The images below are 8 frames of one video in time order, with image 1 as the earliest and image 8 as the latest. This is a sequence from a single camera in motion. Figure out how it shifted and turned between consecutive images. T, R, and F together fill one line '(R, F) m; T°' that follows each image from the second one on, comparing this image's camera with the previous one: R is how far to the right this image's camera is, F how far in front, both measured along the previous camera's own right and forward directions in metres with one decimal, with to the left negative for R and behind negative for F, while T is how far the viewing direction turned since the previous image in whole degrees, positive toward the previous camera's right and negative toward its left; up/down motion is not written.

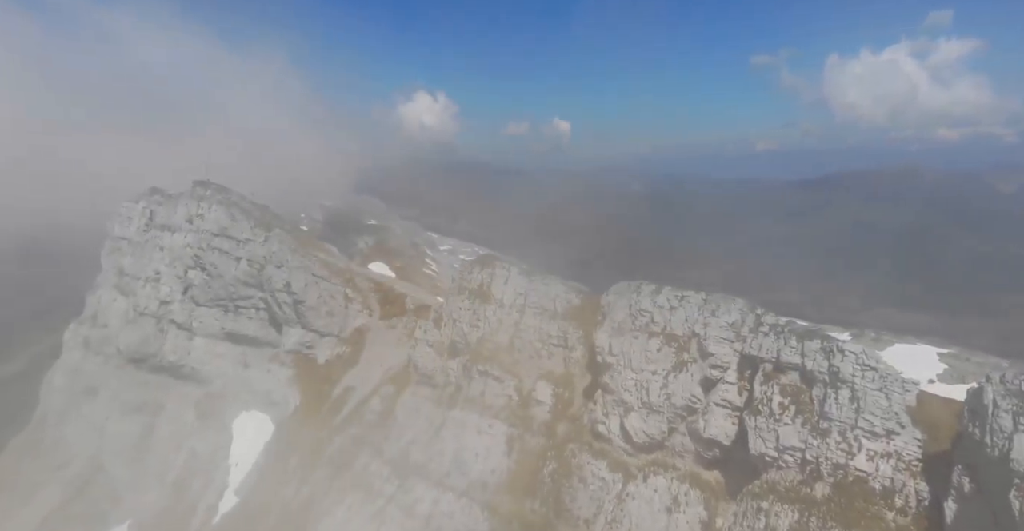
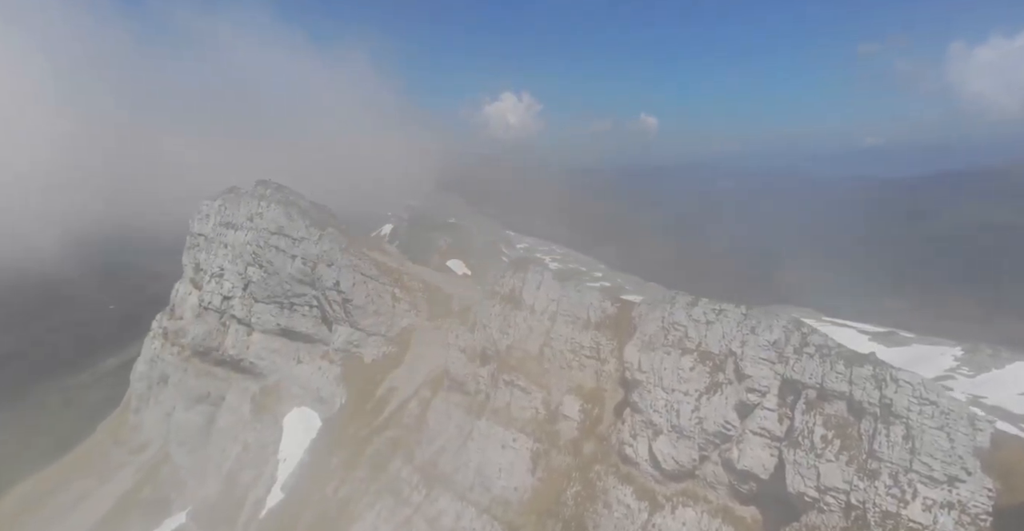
(+4.3, +2.8) m; -8°
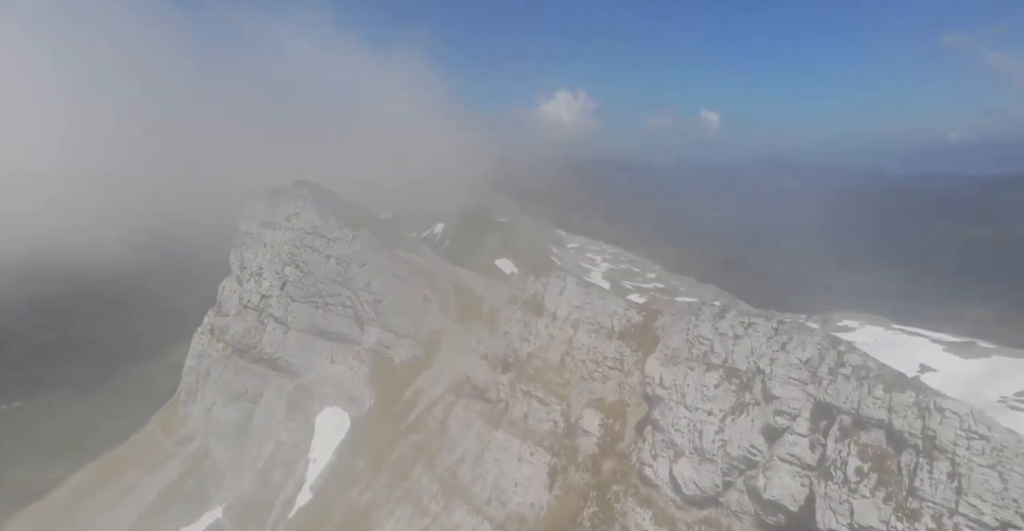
(+2.7, +2.1) m; -5°
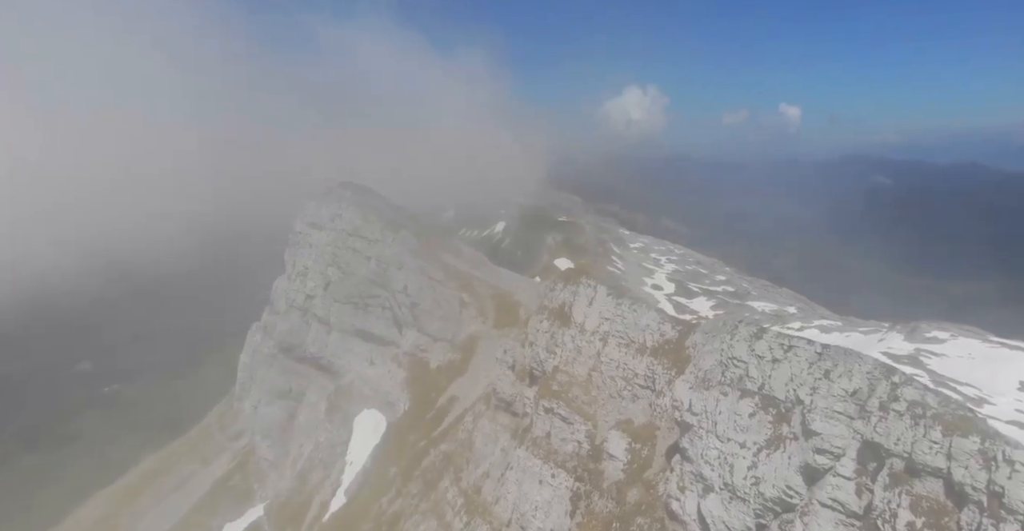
(+3.1, +2.9) m; -6°
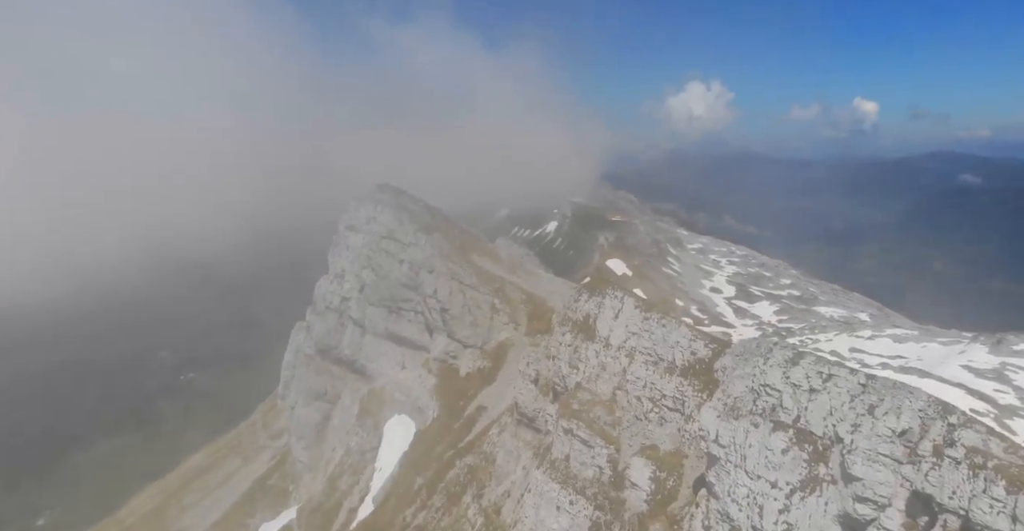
(+2.6, +2.9) m; -5°
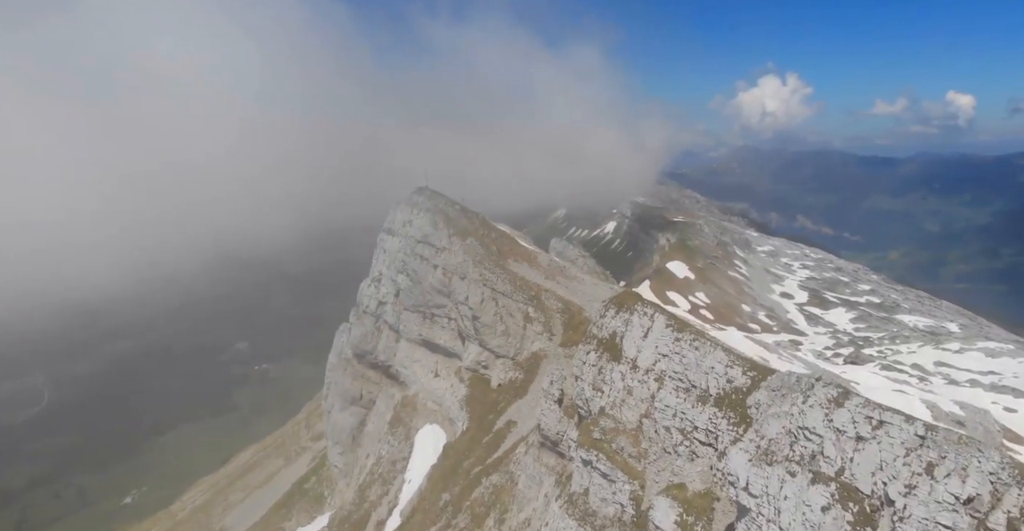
(+2.9, +3.5) m; -6°
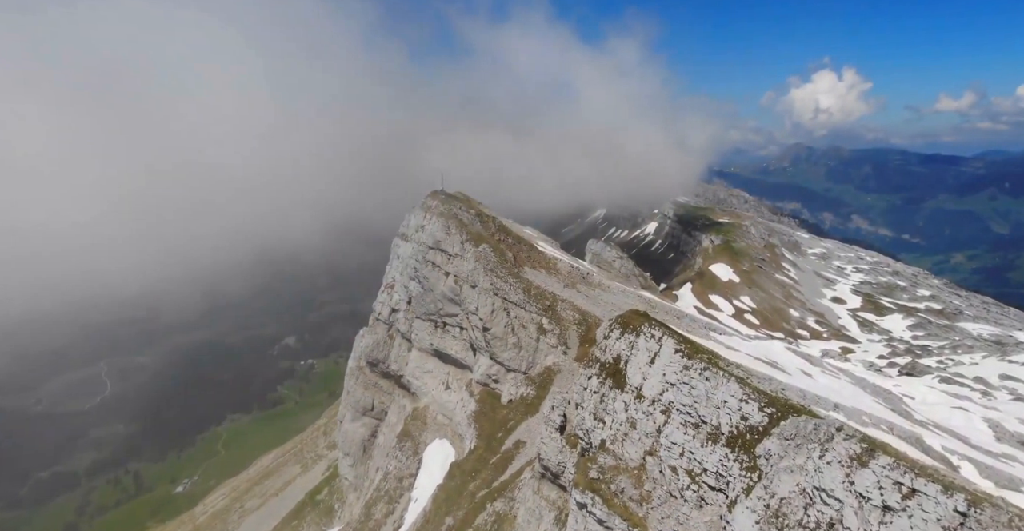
(+3.1, +4.1) m; -4°
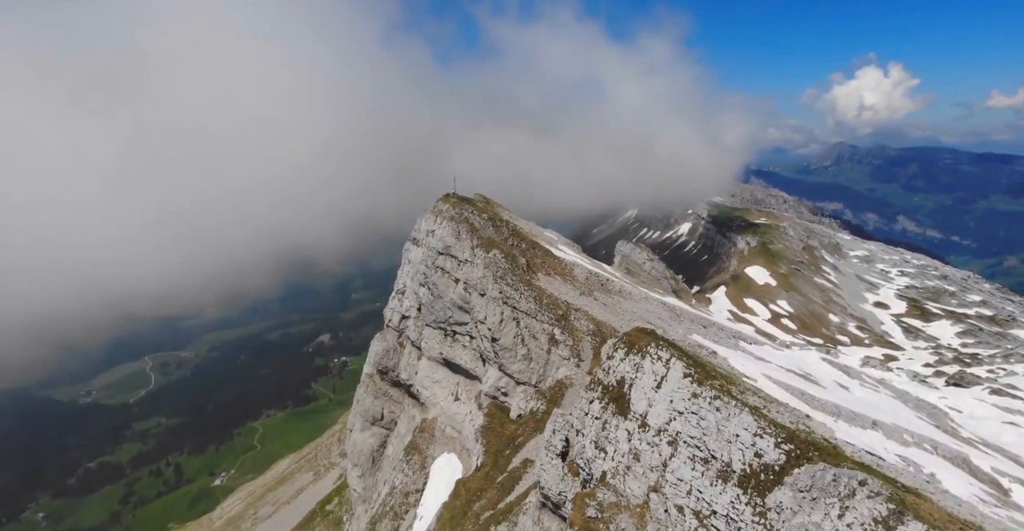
(+2.2, +3.3) m; -3°
